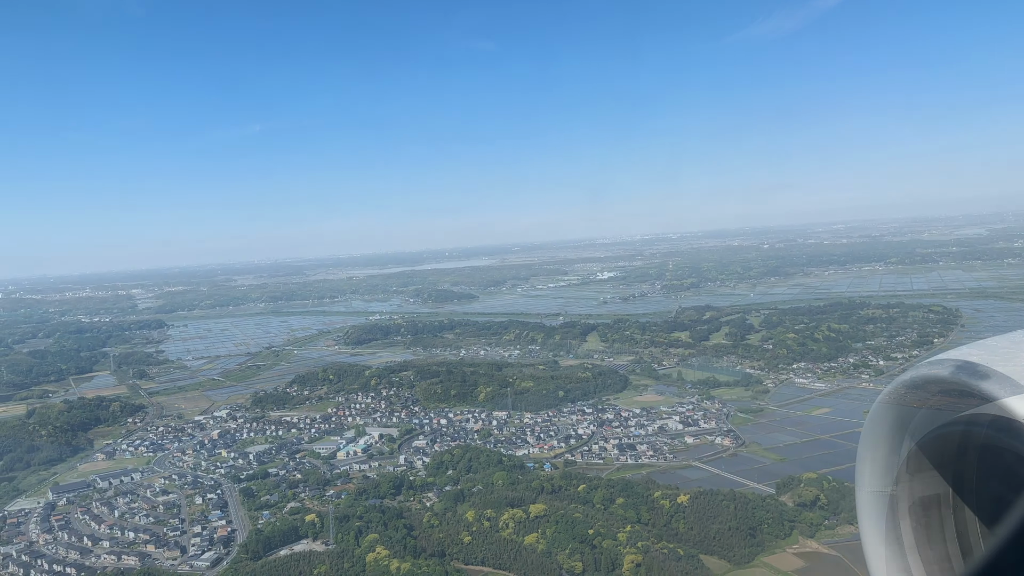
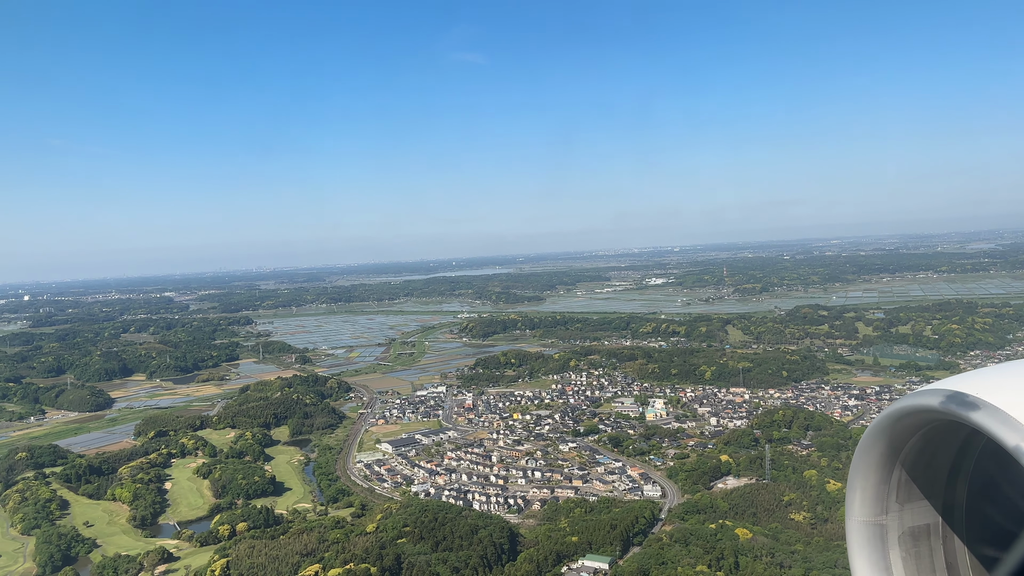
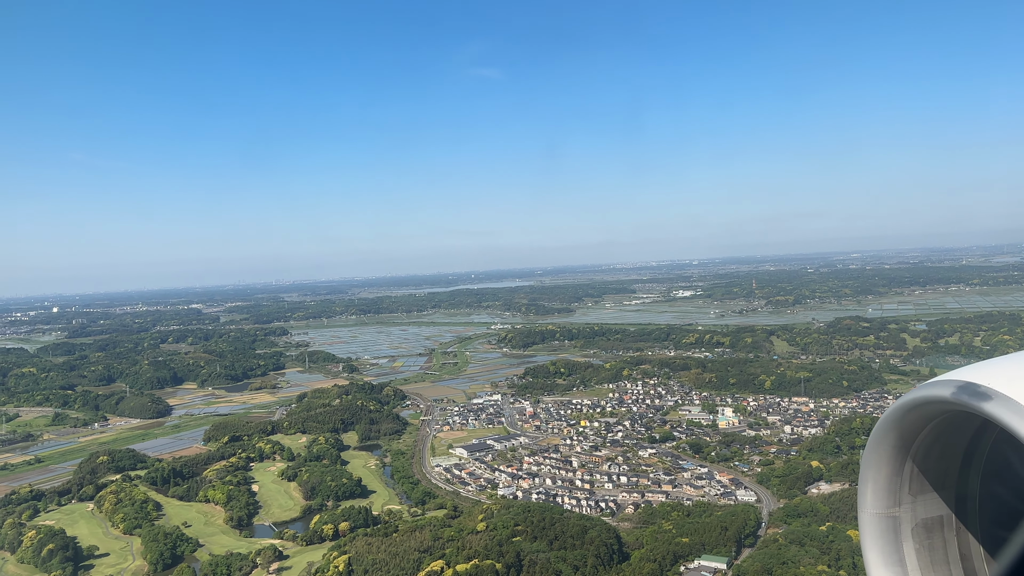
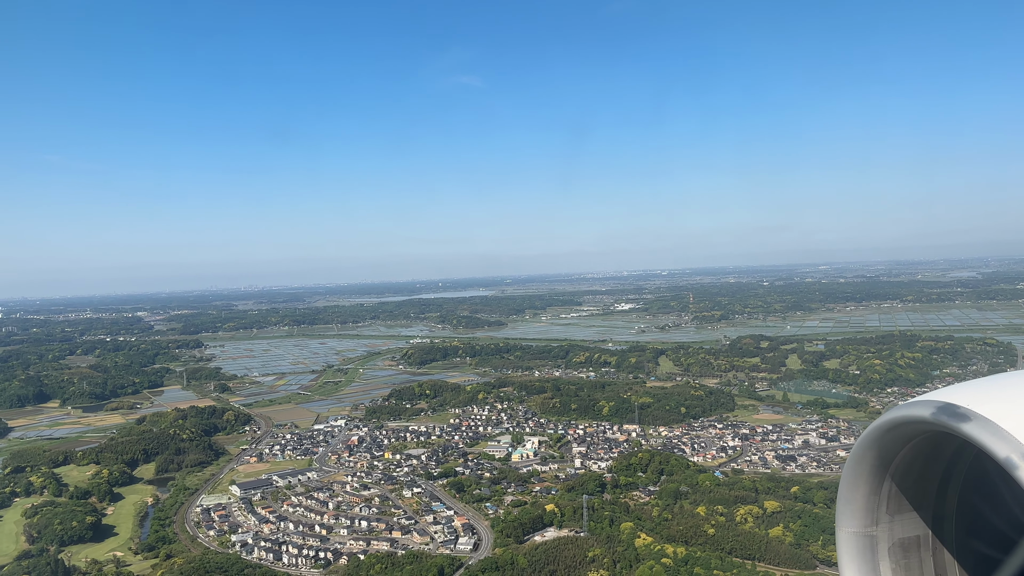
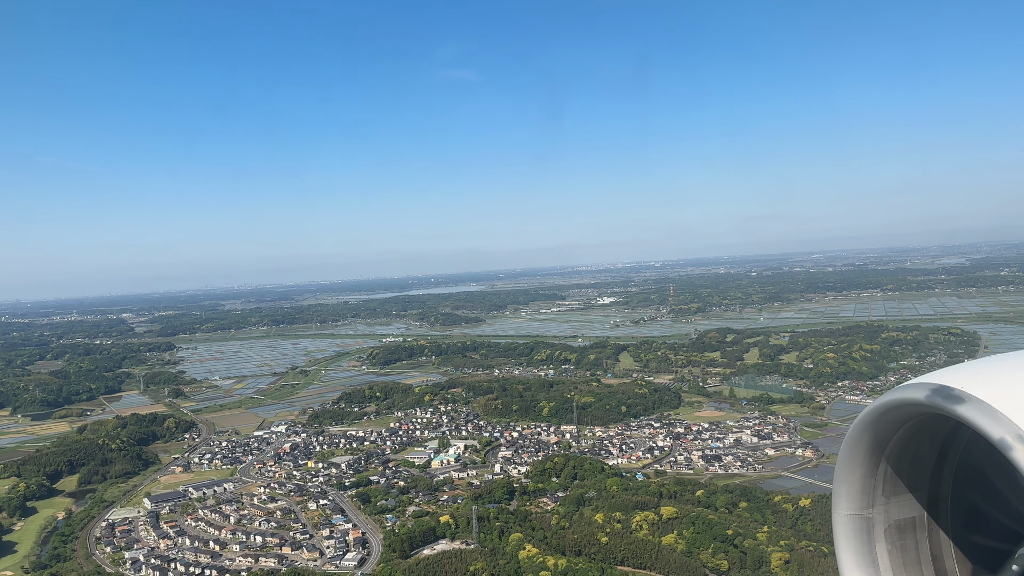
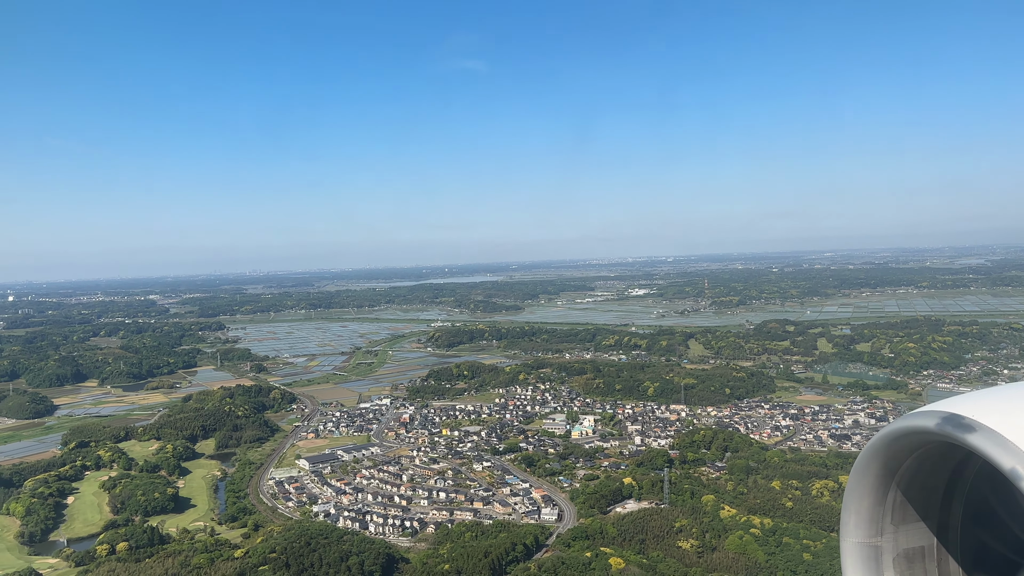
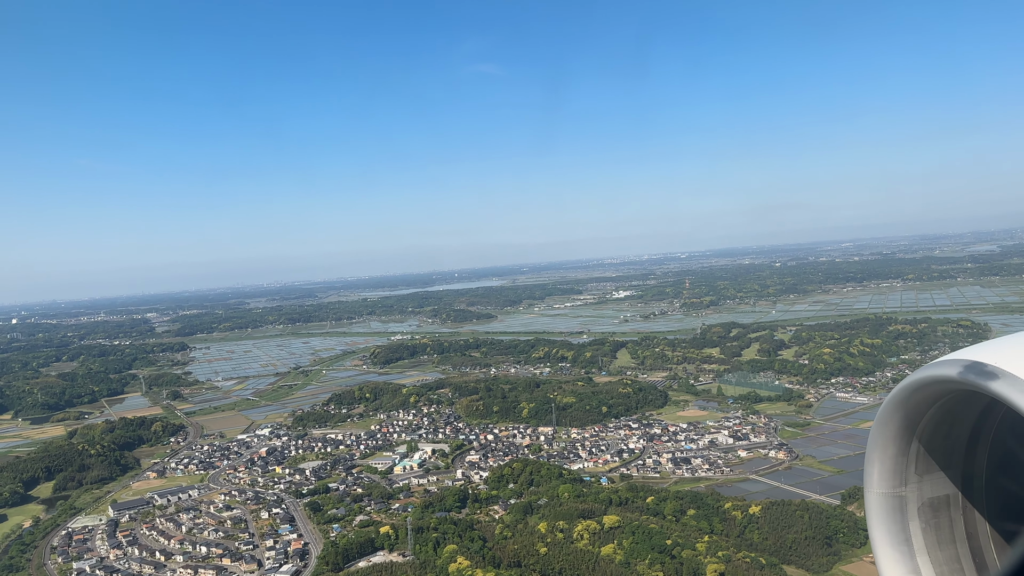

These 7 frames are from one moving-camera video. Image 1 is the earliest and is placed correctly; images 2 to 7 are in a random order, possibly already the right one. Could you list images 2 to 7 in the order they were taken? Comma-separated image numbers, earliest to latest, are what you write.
7, 5, 4, 6, 2, 3
